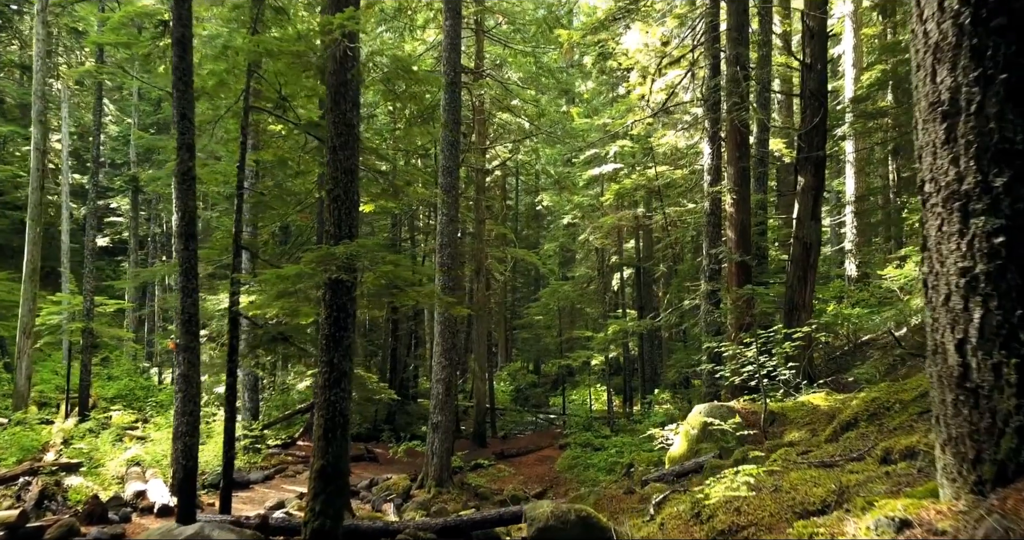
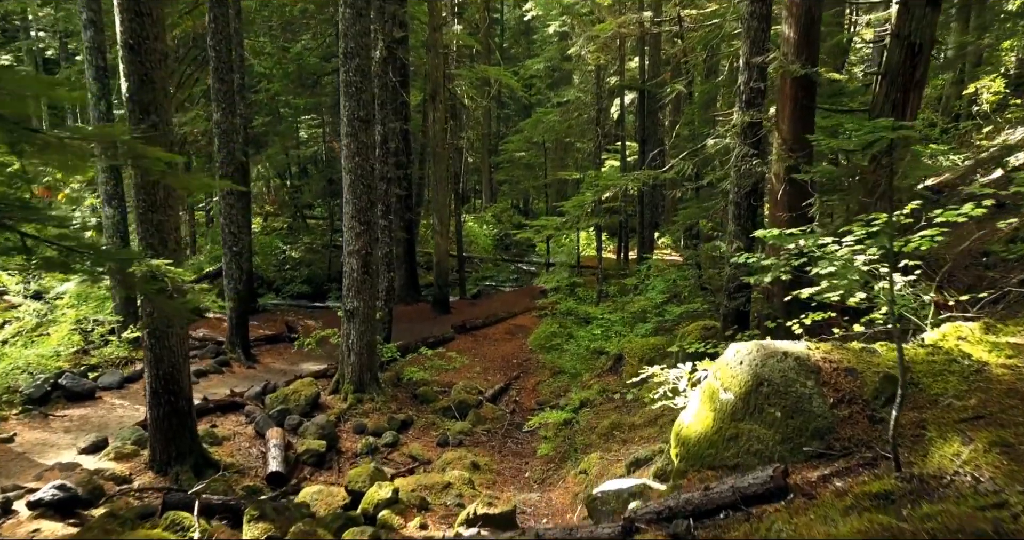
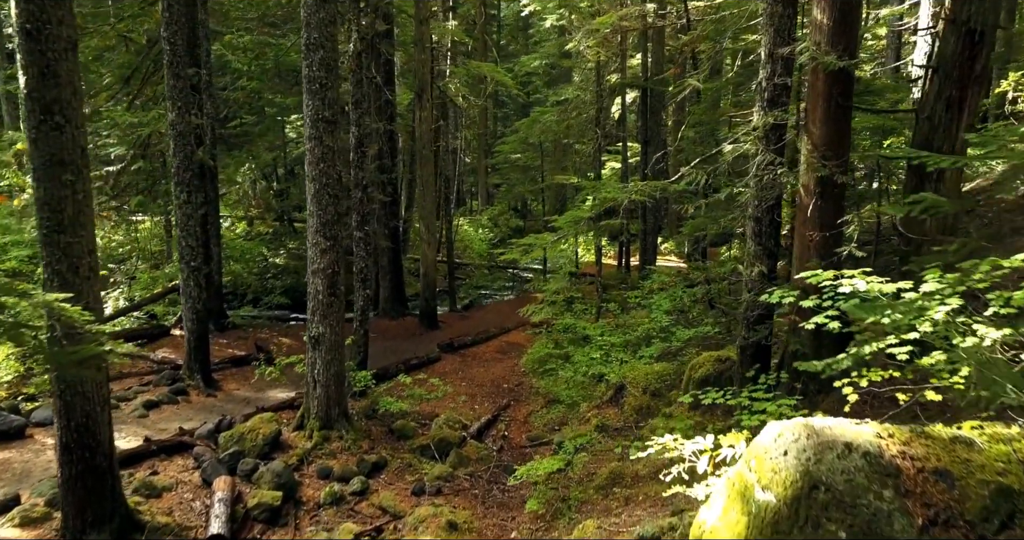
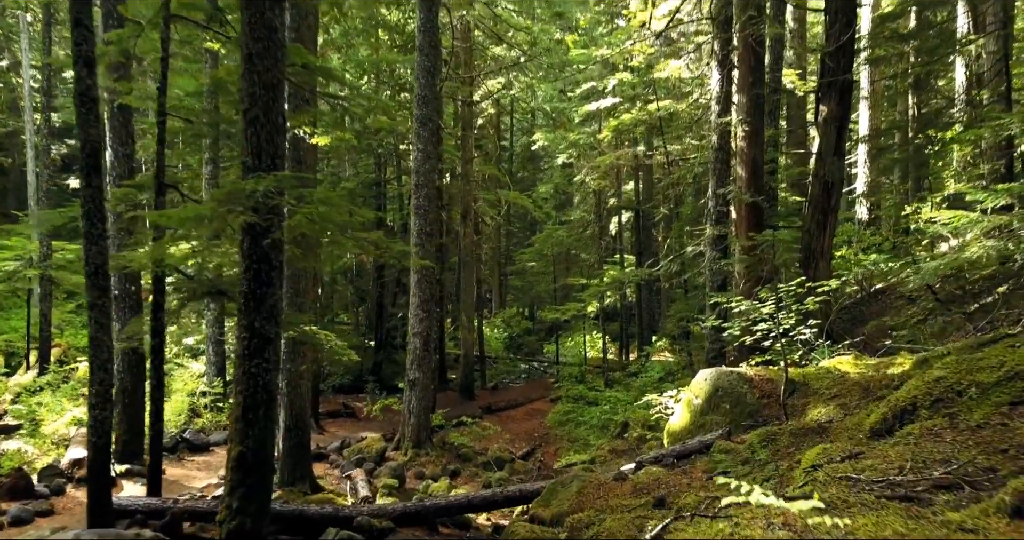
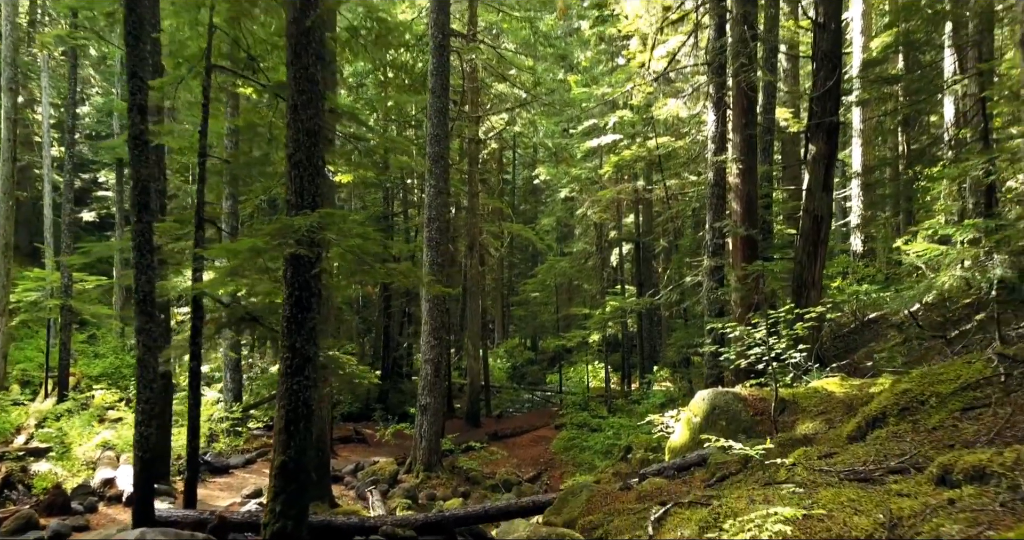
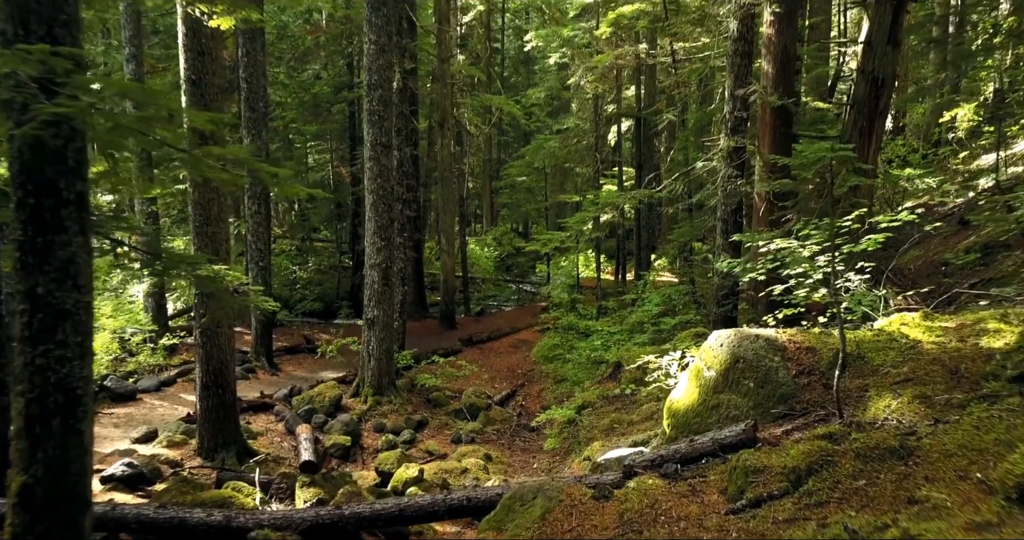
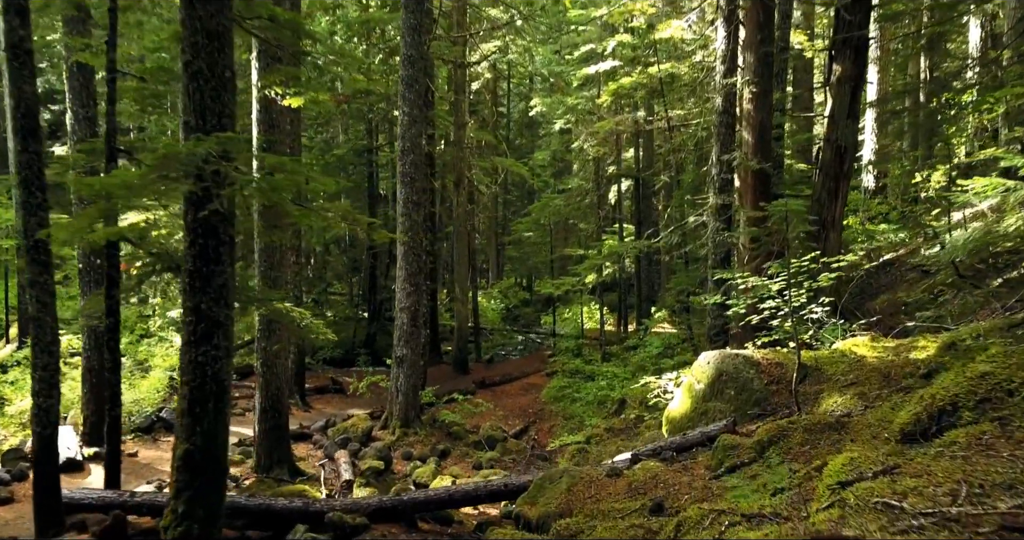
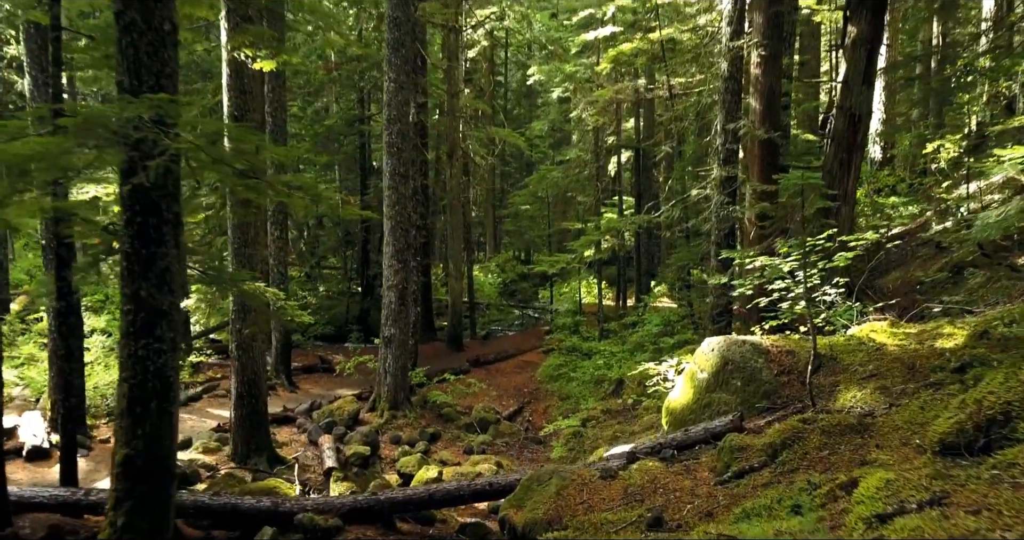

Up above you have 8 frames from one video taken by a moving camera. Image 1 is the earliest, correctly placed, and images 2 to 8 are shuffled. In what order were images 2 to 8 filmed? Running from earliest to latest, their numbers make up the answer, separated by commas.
5, 4, 7, 8, 6, 2, 3
